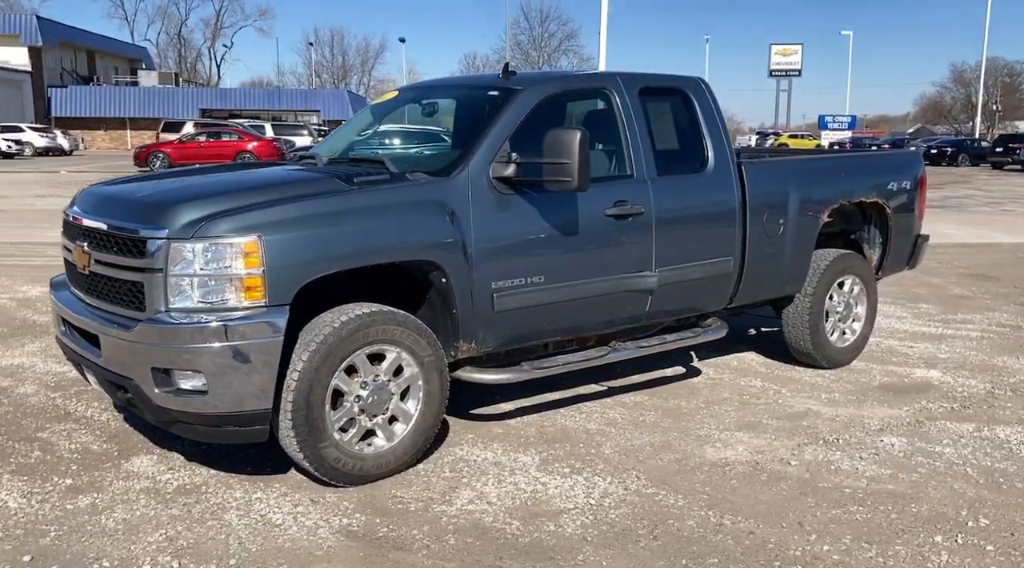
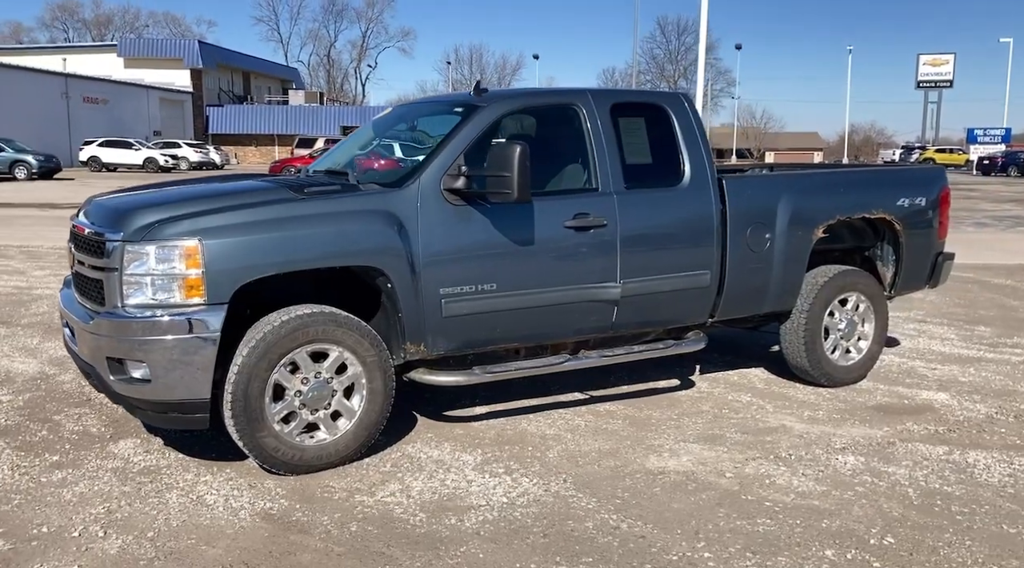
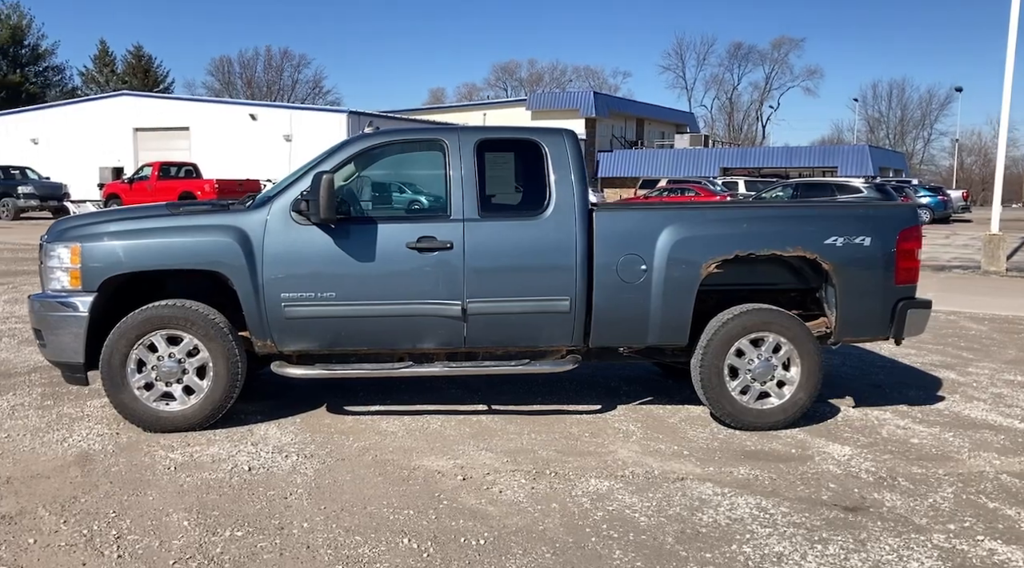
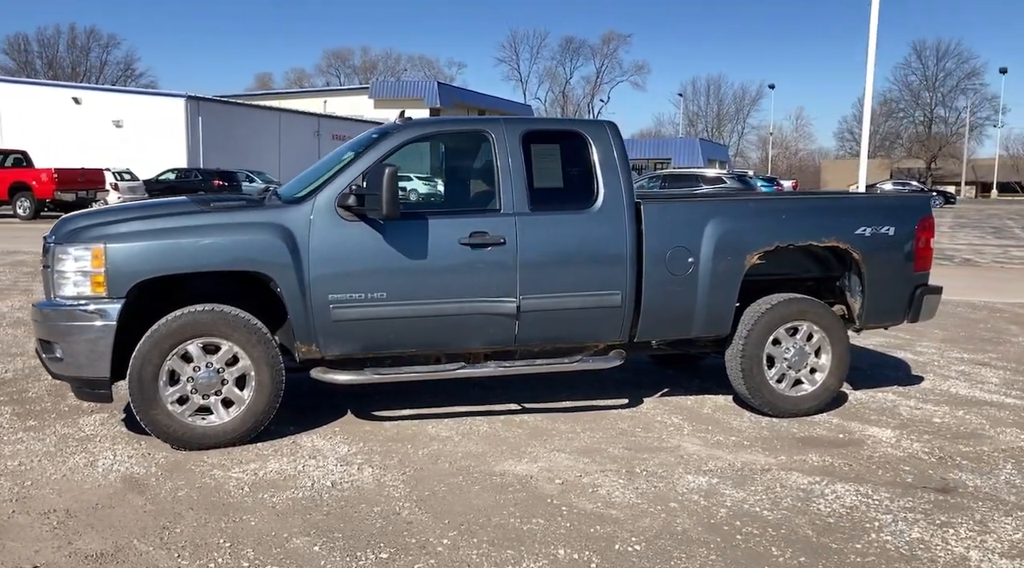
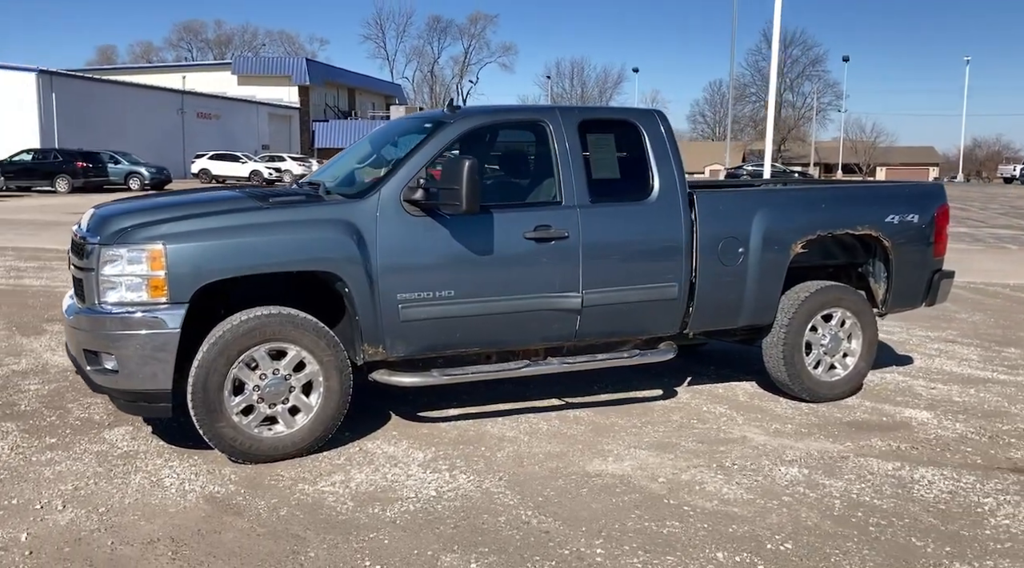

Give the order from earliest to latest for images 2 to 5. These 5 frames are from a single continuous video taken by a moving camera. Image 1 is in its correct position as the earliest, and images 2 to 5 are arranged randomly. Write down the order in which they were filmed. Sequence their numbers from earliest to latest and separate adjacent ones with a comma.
2, 5, 4, 3
